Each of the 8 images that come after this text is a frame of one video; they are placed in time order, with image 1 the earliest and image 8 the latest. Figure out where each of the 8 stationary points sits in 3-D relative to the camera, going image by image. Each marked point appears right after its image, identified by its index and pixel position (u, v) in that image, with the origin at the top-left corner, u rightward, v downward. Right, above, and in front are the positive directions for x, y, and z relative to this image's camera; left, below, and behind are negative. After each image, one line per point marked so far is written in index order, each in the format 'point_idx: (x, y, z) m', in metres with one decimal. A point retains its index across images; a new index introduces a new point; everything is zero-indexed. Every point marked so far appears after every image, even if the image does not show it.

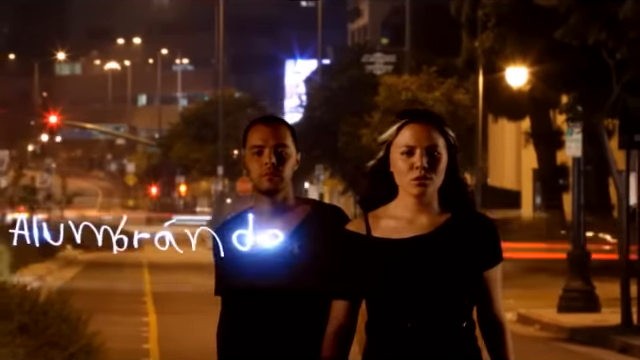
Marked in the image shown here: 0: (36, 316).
0: (-3.3, -1.6, +16.3) m
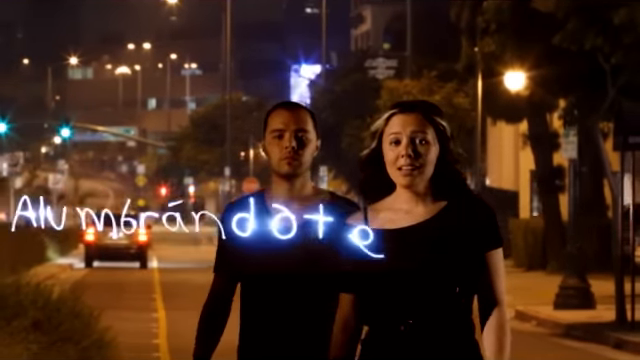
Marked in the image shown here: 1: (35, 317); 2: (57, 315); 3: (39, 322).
0: (-3.3, -1.6, +16.9) m
1: (-3.4, -1.6, +16.7) m
2: (-3.2, -1.6, +16.8) m
3: (-3.3, -1.7, +16.6) m
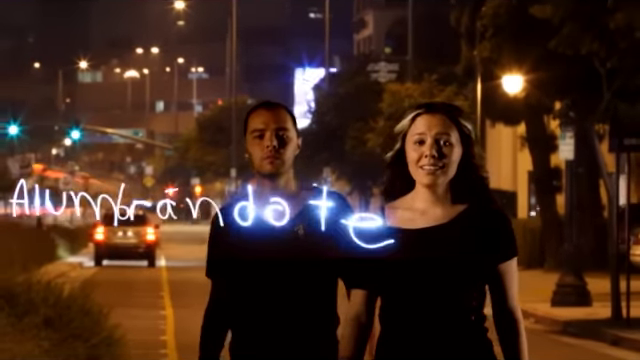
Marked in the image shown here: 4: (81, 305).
0: (-3.2, -1.6, +17.3) m
1: (-3.4, -1.7, +17.1) m
2: (-3.1, -1.6, +17.2) m
3: (-3.3, -1.7, +17.1) m
4: (-3.0, -1.6, +17.6) m
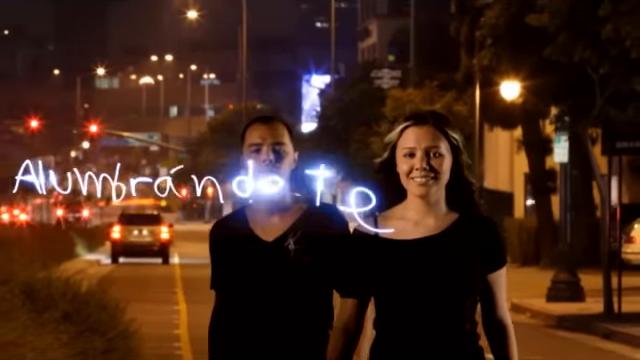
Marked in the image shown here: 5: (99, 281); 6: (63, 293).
0: (-3.1, -1.6, +18.2) m
1: (-3.3, -1.7, +18.0) m
2: (-3.0, -1.7, +18.1) m
3: (-3.2, -1.7, +17.9) m
4: (-2.9, -1.6, +18.5) m
5: (-3.1, -1.4, +19.8) m
6: (-3.4, -1.5, +18.5) m
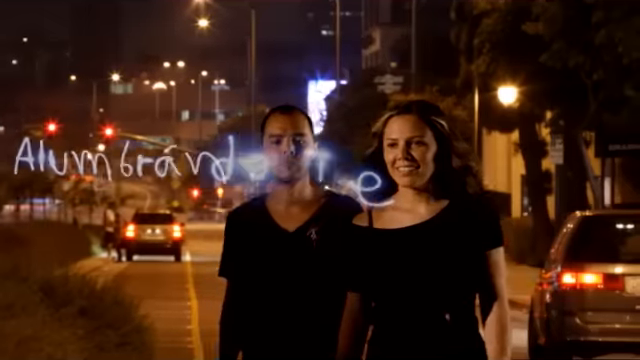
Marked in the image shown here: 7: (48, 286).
0: (-3.1, -1.6, +19.0) m
1: (-3.2, -1.7, +18.8) m
2: (-3.0, -1.7, +18.9) m
3: (-3.2, -1.7, +18.7) m
4: (-2.9, -1.6, +19.3) m
5: (-3.0, -1.4, +20.6) m
6: (-3.3, -1.5, +19.3) m
7: (-3.7, -1.5, +19.3) m
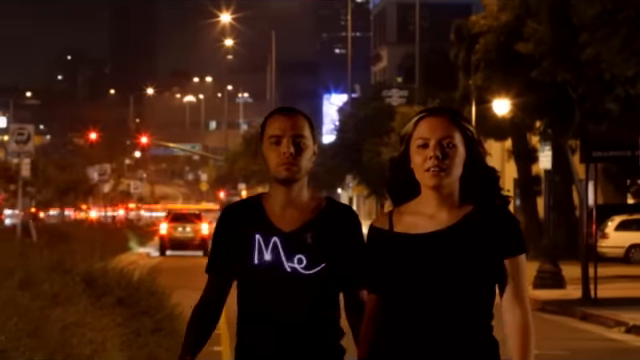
0: (-2.9, -1.7, +21.1) m
1: (-3.0, -1.7, +20.9) m
2: (-2.8, -1.7, +21.0) m
3: (-3.0, -1.8, +20.9) m
4: (-2.6, -1.7, +21.4) m
5: (-2.8, -1.5, +22.7) m
6: (-3.1, -1.6, +21.5) m
7: (-3.5, -1.5, +21.4) m
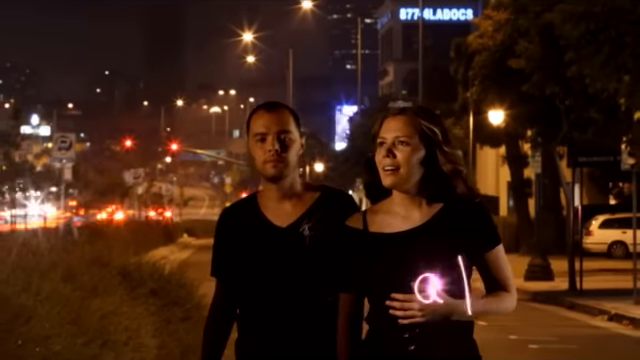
0: (-2.6, -1.7, +23.4) m
1: (-2.8, -1.8, +23.2) m
2: (-2.5, -1.8, +23.3) m
3: (-2.7, -1.8, +23.2) m
4: (-2.4, -1.7, +23.7) m
5: (-2.6, -1.5, +25.0) m
6: (-2.9, -1.6, +23.8) m
7: (-3.3, -1.6, +23.7) m
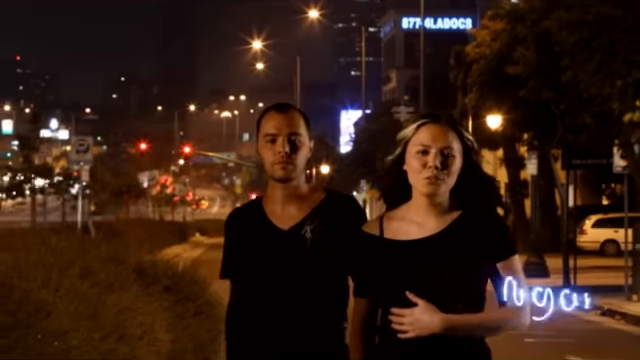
0: (-2.5, -1.8, +24.5) m
1: (-2.7, -1.8, +24.3) m
2: (-2.4, -1.8, +24.4) m
3: (-2.6, -1.8, +24.3) m
4: (-2.3, -1.7, +24.8) m
5: (-2.5, -1.6, +26.1) m
6: (-2.8, -1.6, +24.9) m
7: (-3.2, -1.6, +24.8) m
